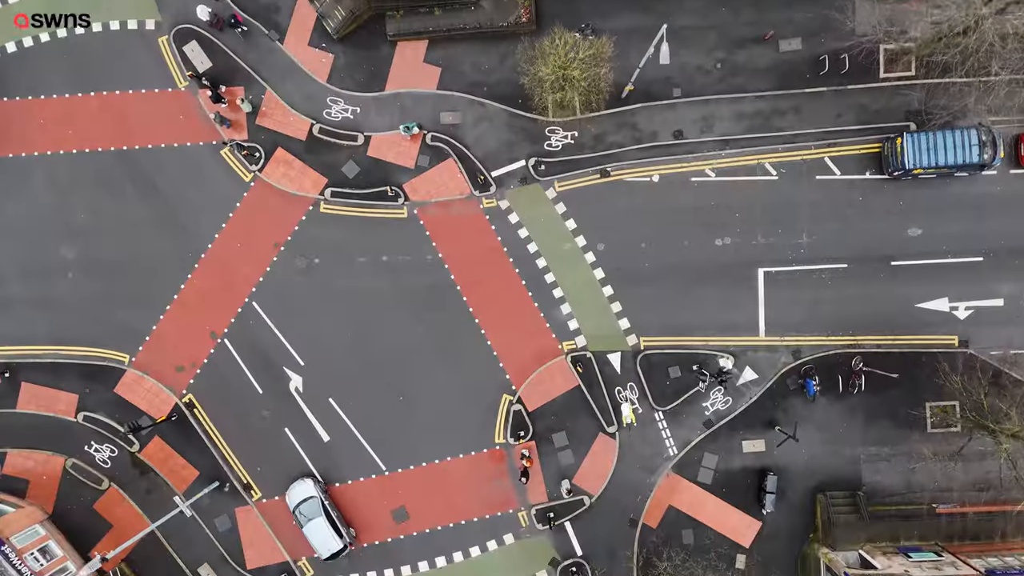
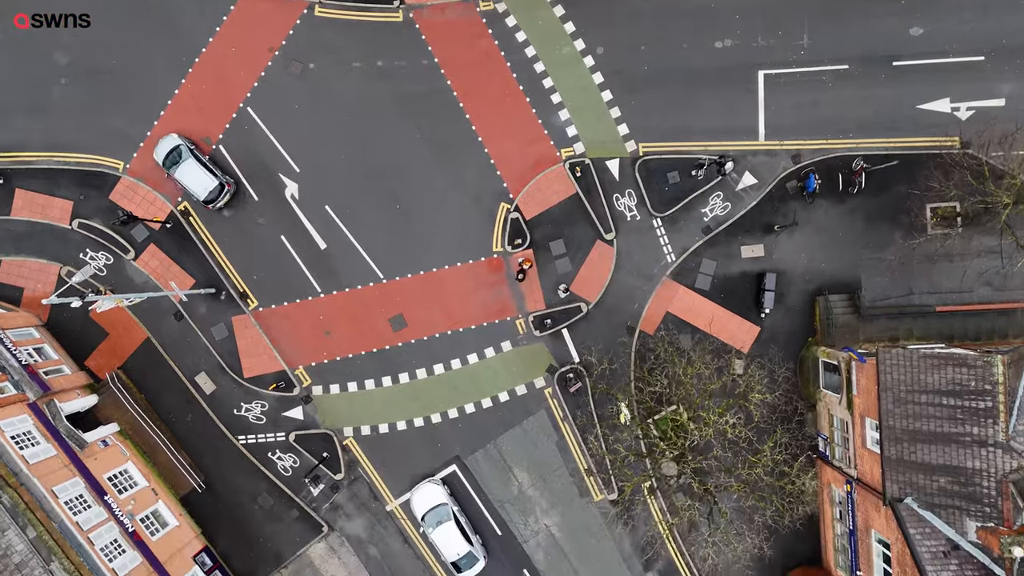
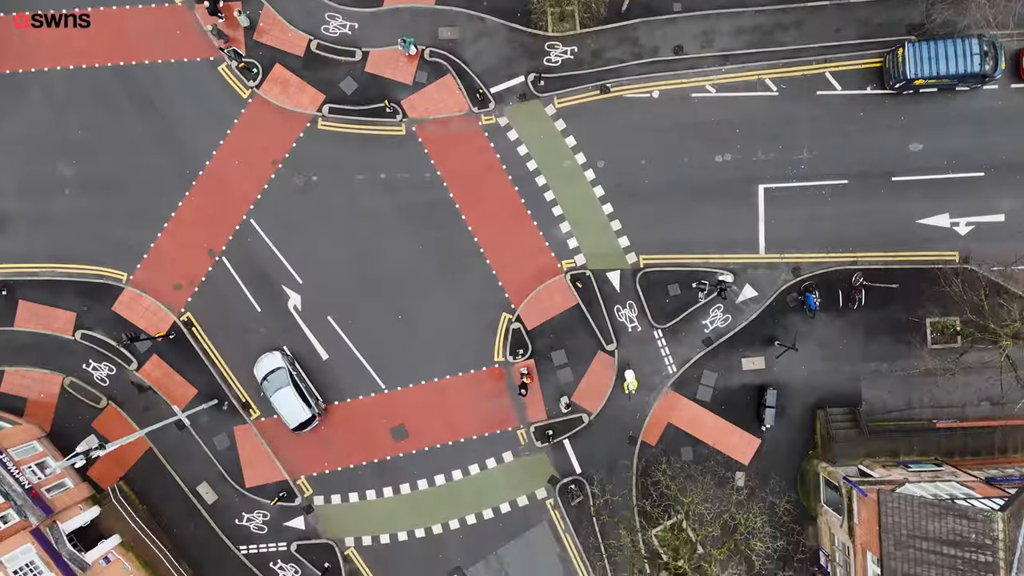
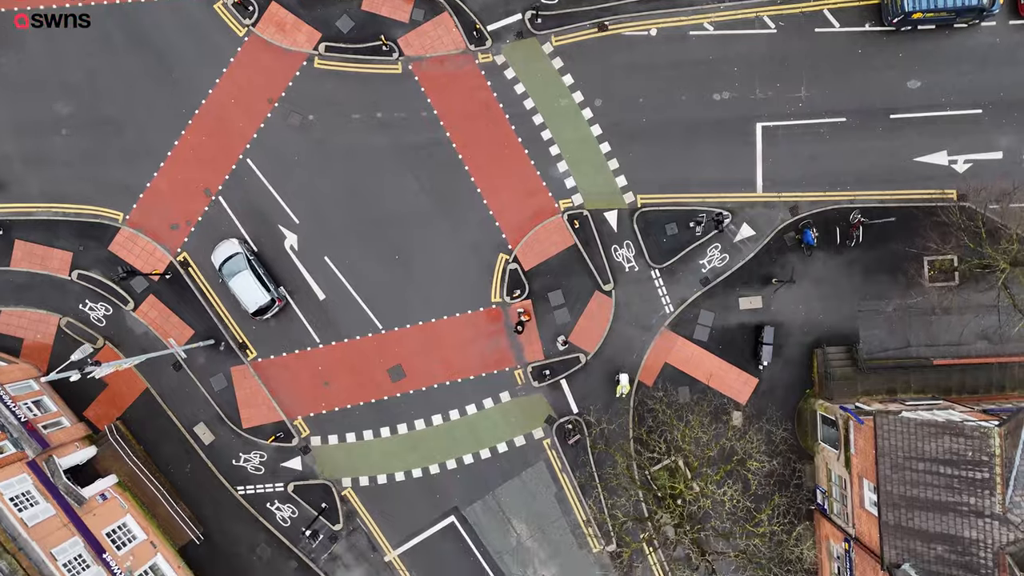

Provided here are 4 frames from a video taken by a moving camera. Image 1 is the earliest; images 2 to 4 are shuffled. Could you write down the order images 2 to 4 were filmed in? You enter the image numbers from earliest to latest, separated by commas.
3, 4, 2
